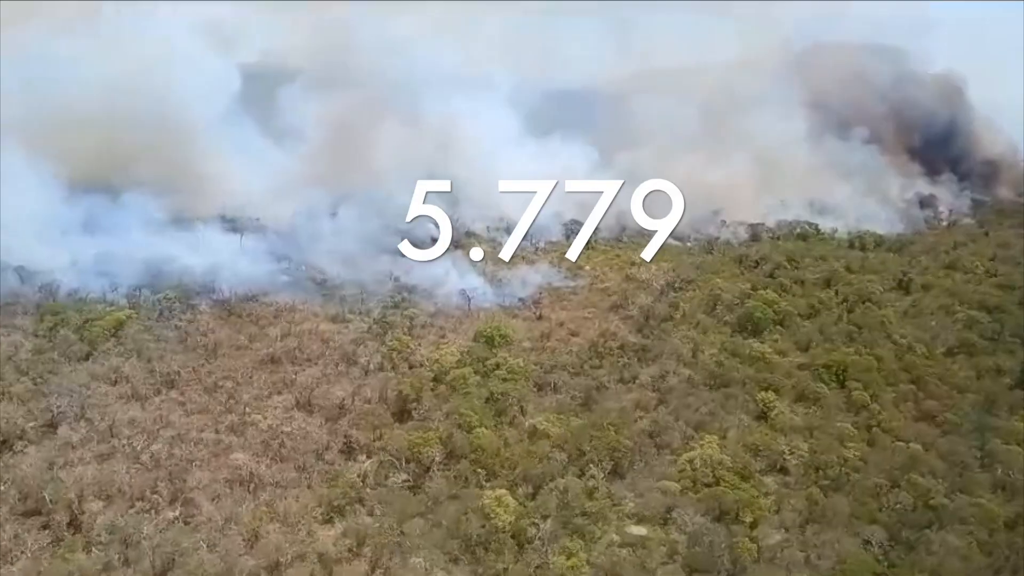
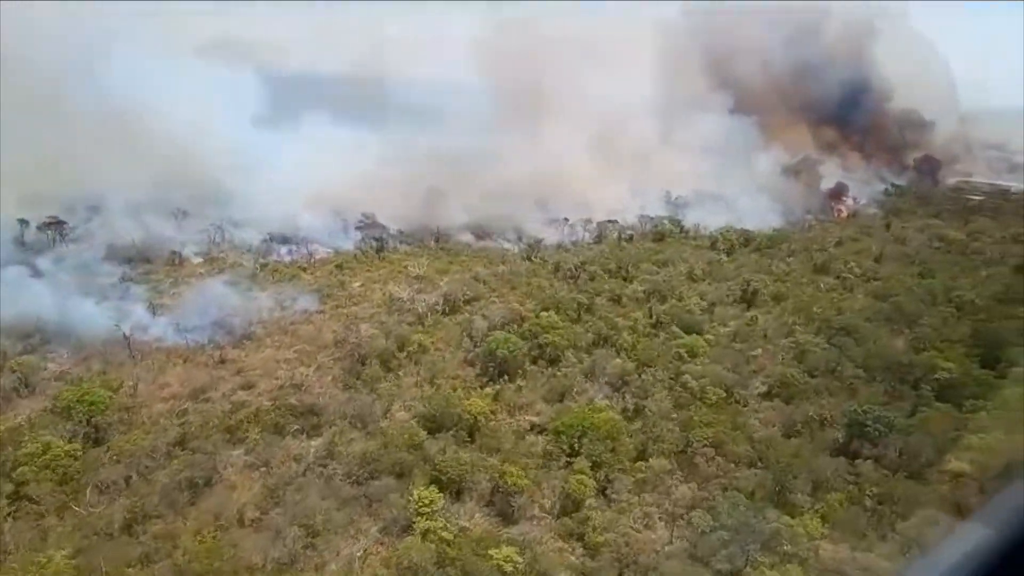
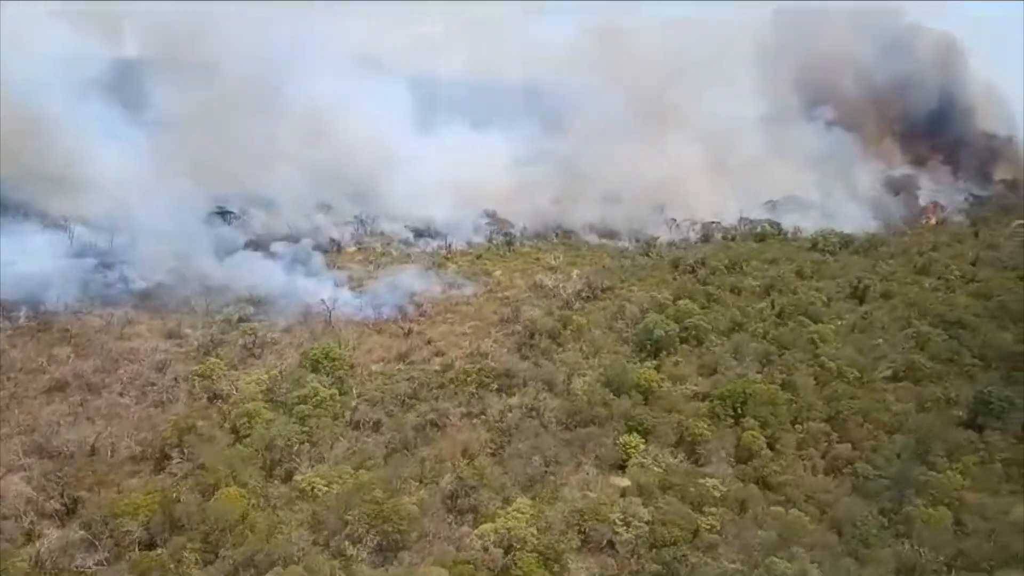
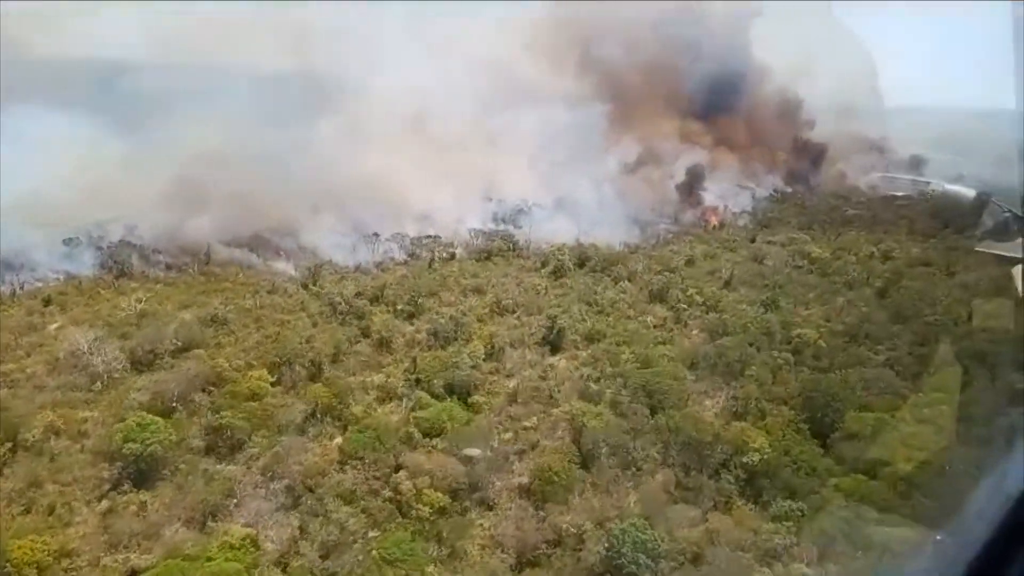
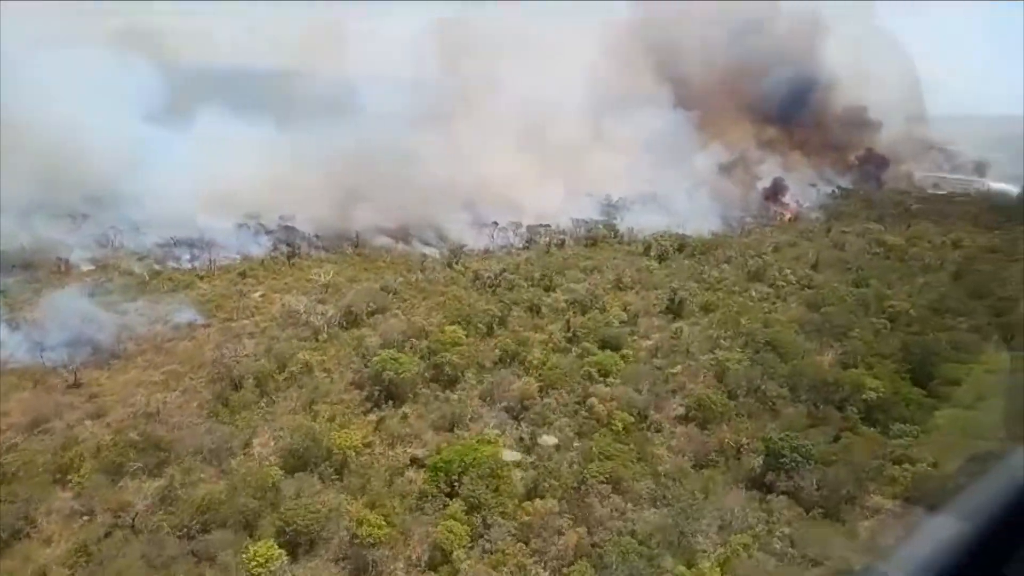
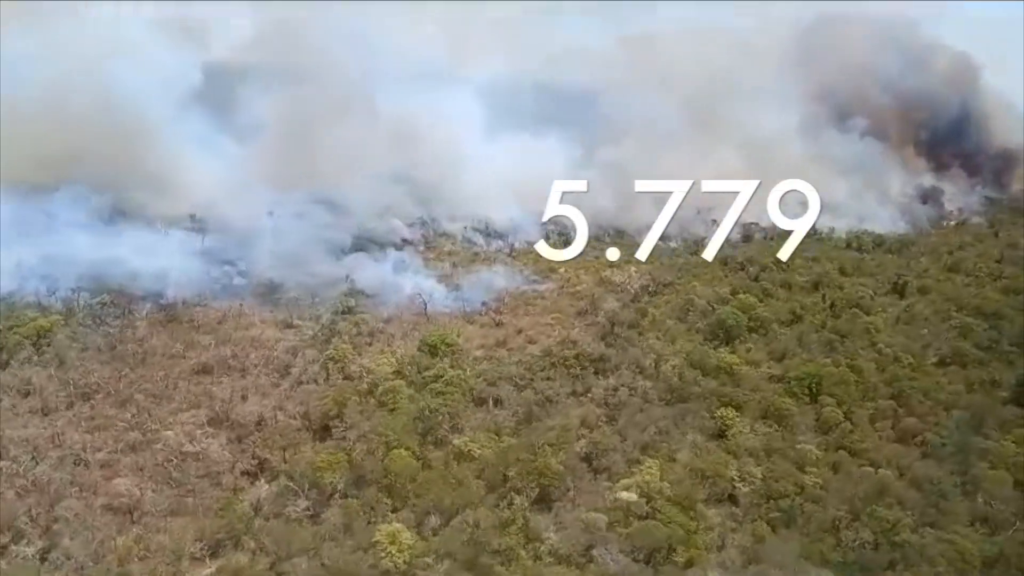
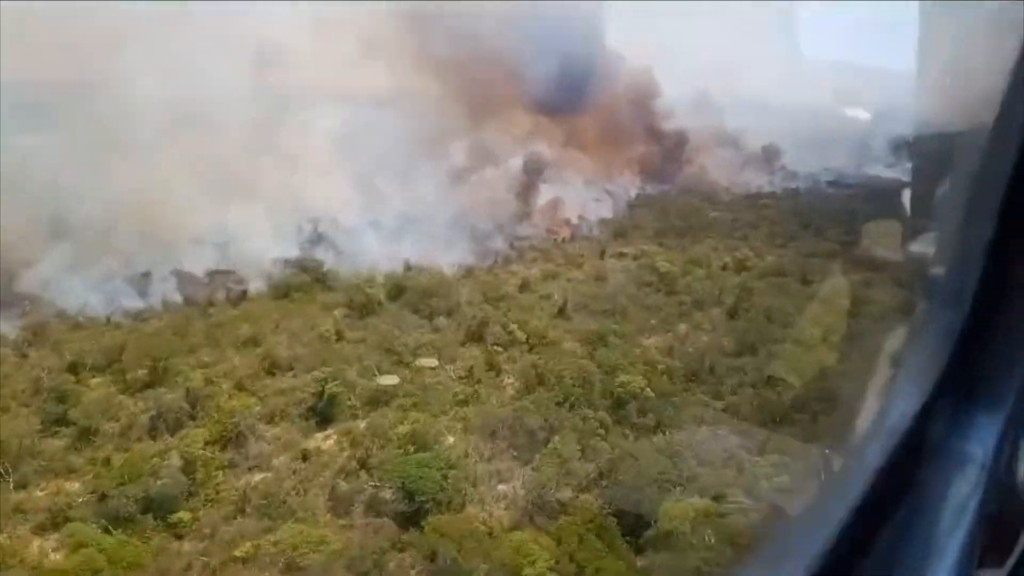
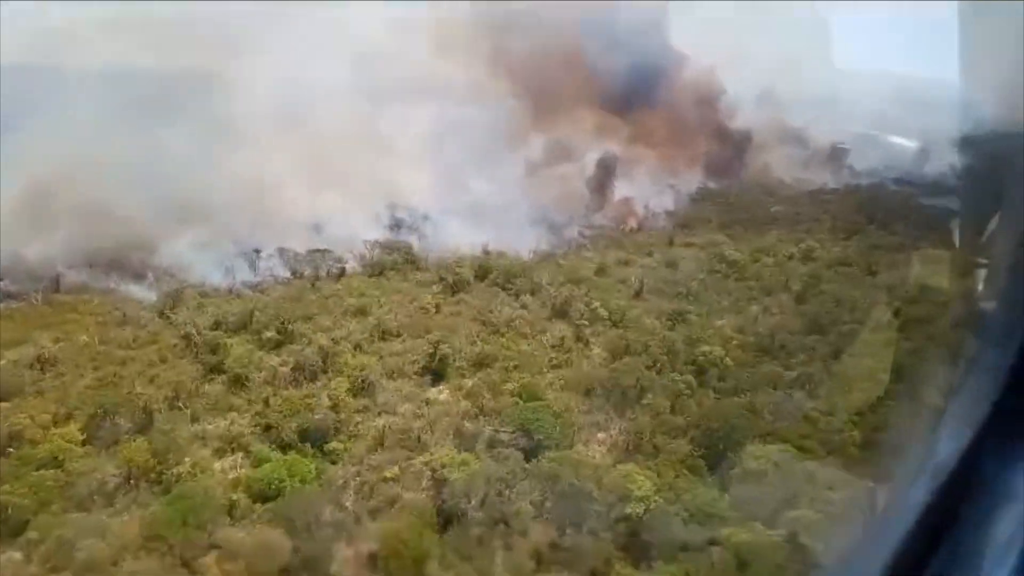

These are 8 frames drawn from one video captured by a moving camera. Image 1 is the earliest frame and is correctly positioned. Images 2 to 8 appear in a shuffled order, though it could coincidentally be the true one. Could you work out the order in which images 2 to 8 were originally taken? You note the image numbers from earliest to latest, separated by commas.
6, 3, 2, 5, 4, 8, 7
